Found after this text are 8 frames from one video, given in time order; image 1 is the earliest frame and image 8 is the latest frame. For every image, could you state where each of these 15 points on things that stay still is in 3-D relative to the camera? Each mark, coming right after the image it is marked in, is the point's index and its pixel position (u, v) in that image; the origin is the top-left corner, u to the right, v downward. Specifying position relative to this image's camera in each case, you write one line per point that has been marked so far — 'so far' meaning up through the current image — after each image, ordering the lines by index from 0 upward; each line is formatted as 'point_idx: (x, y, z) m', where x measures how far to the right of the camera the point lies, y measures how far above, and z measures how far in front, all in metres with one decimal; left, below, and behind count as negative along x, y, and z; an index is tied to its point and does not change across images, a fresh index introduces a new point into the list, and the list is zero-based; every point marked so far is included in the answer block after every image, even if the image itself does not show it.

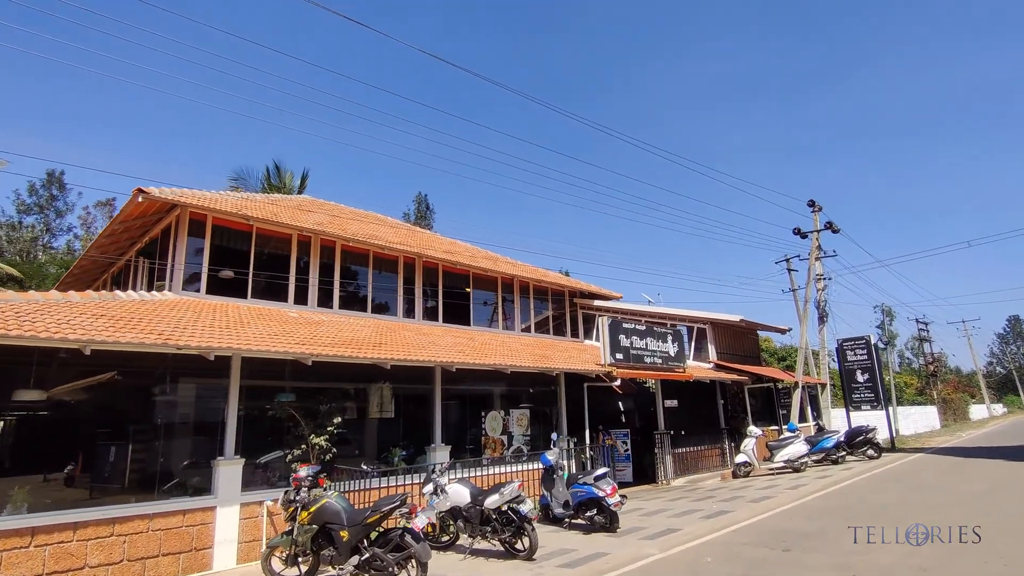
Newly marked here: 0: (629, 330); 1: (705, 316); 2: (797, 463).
0: (+2.4, -0.9, +12.4) m
1: (+5.7, -0.8, +17.4) m
2: (+6.4, -4.0, +13.4) m
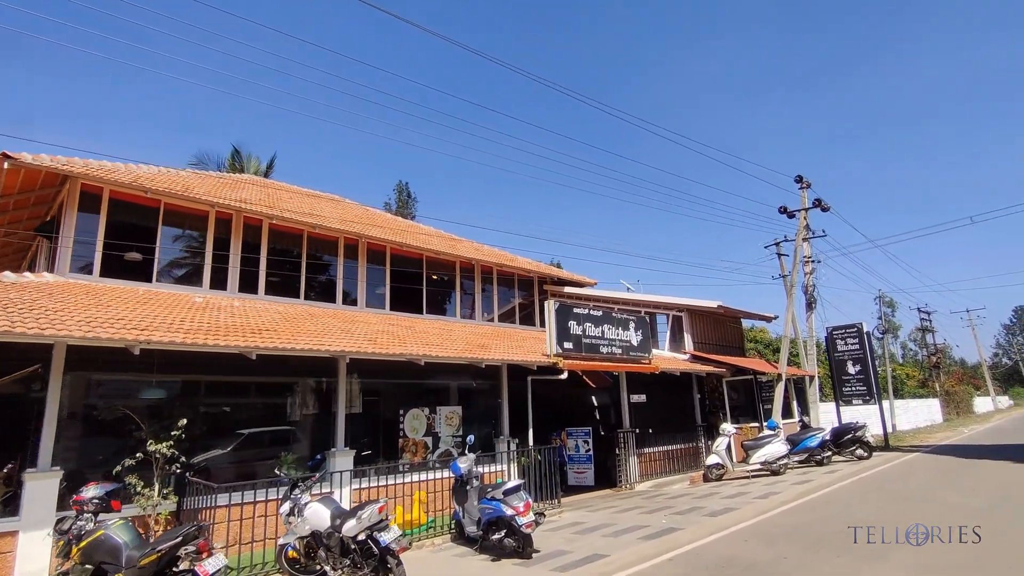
0: (+1.3, -0.5, +11.0) m
1: (+4.5, -0.4, +15.8) m
2: (+5.3, -3.6, +11.9) m
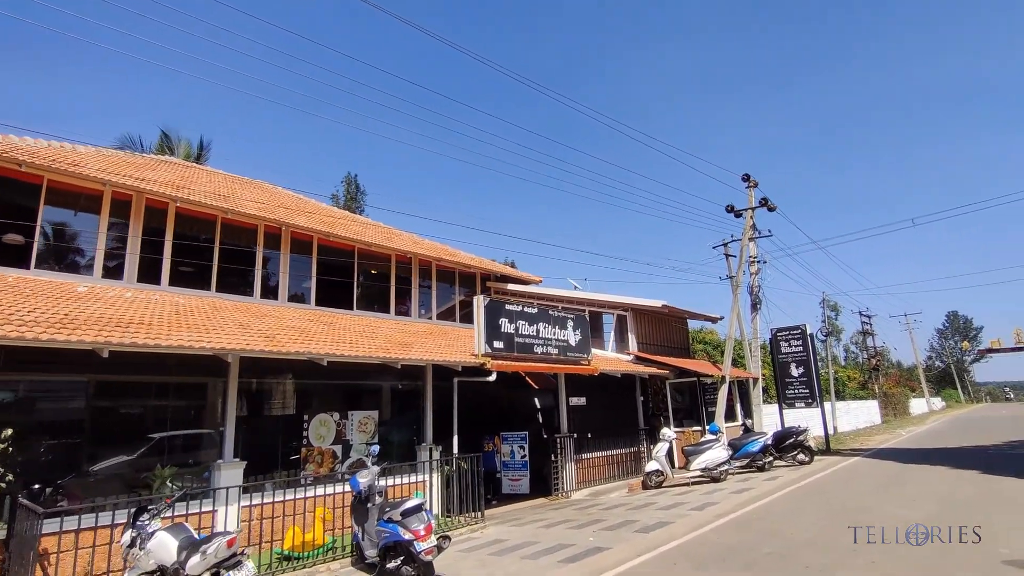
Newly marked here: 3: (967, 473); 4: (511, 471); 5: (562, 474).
0: (0.0, -0.4, +10.2) m
1: (+2.9, -0.3, +15.3) m
2: (+3.9, -3.5, +11.4) m
3: (+8.3, -3.4, +10.8) m
4: (0.0, -3.8, +12.3) m
5: (+1.0, -3.7, +11.7) m
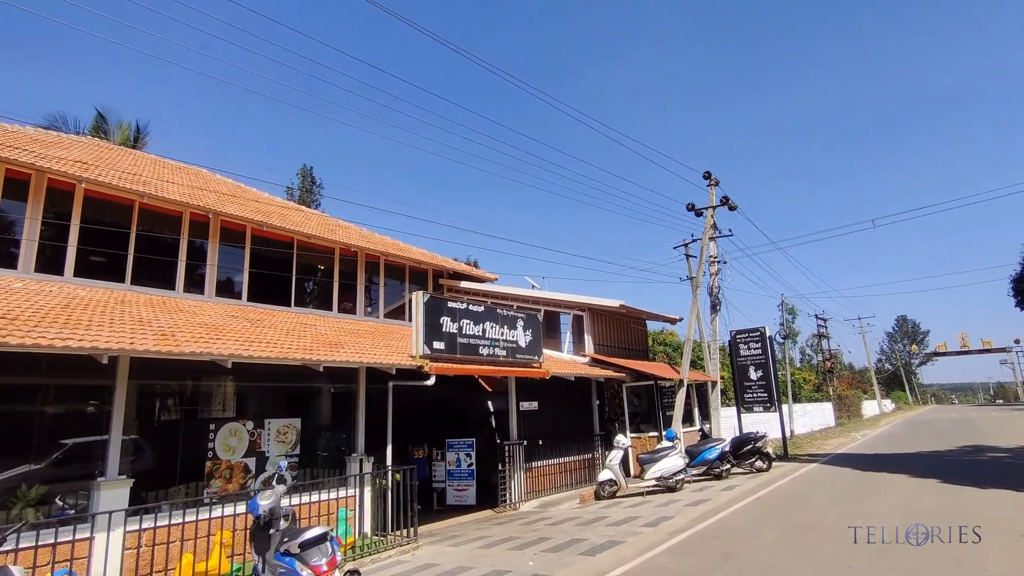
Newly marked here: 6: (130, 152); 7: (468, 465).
0: (-0.9, -0.4, +9.4) m
1: (+1.7, -0.3, +14.6) m
2: (+2.9, -3.5, +10.8) m
3: (+7.3, -3.5, +10.5) m
4: (-1.1, -3.7, +11.5) m
5: (0.0, -3.6, +11.0) m
6: (-9.0, +3.2, +13.9) m
7: (-0.8, -3.4, +11.5) m
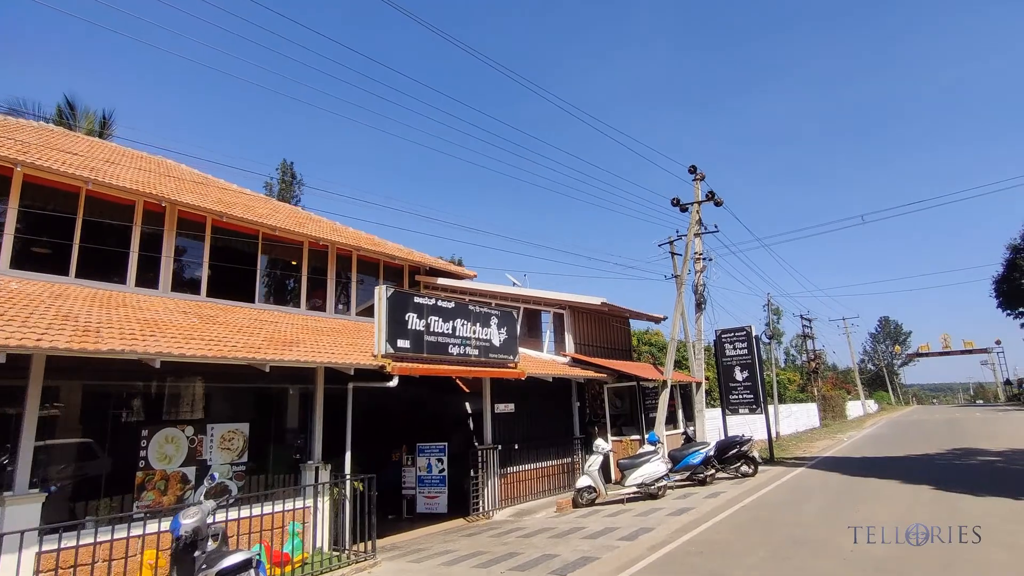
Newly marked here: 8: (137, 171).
0: (-1.3, -0.3, +8.7) m
1: (+1.2, -0.2, +14.1) m
2: (+2.4, -3.5, +10.3) m
3: (+6.9, -3.4, +10.0) m
4: (-1.6, -3.7, +10.9) m
5: (-0.5, -3.6, +10.4) m
6: (-9.5, +3.3, +13.1) m
7: (-1.3, -3.3, +10.8) m
8: (-7.7, +2.4, +12.1) m
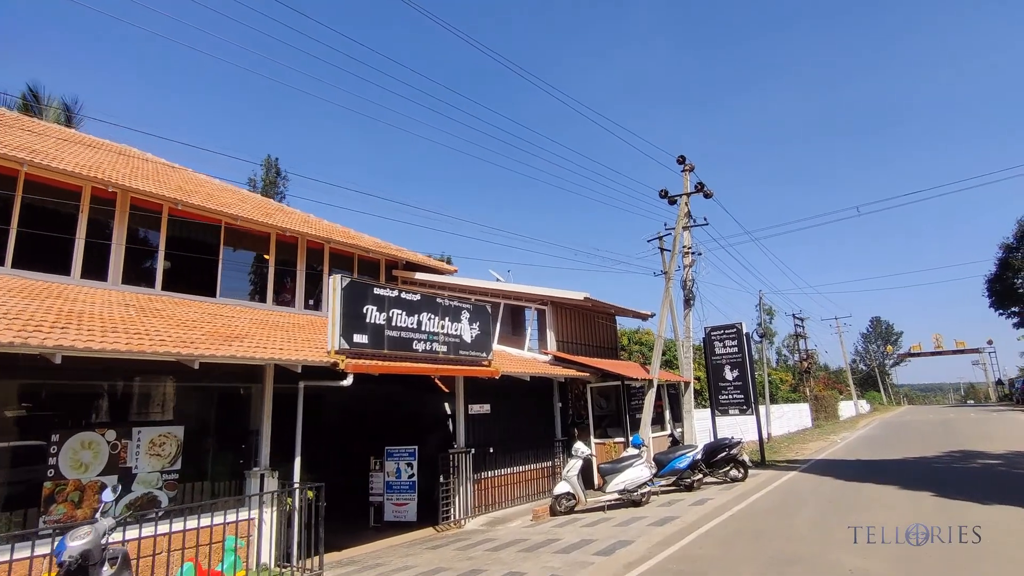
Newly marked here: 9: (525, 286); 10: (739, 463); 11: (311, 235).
0: (-1.7, -0.1, +8.0) m
1: (+0.7, -0.1, +13.4) m
2: (+2.0, -3.3, +9.6) m
3: (+6.4, -3.3, +9.4) m
4: (-2.0, -3.5, +10.2) m
5: (-0.9, -3.4, +9.7) m
6: (-9.9, +3.5, +12.3) m
7: (-1.8, -3.2, +10.1) m
8: (-8.1, +2.5, +11.3) m
9: (+0.3, +0.1, +13.3) m
10: (+4.3, -3.3, +11.2) m
11: (-4.7, +1.2, +13.8) m
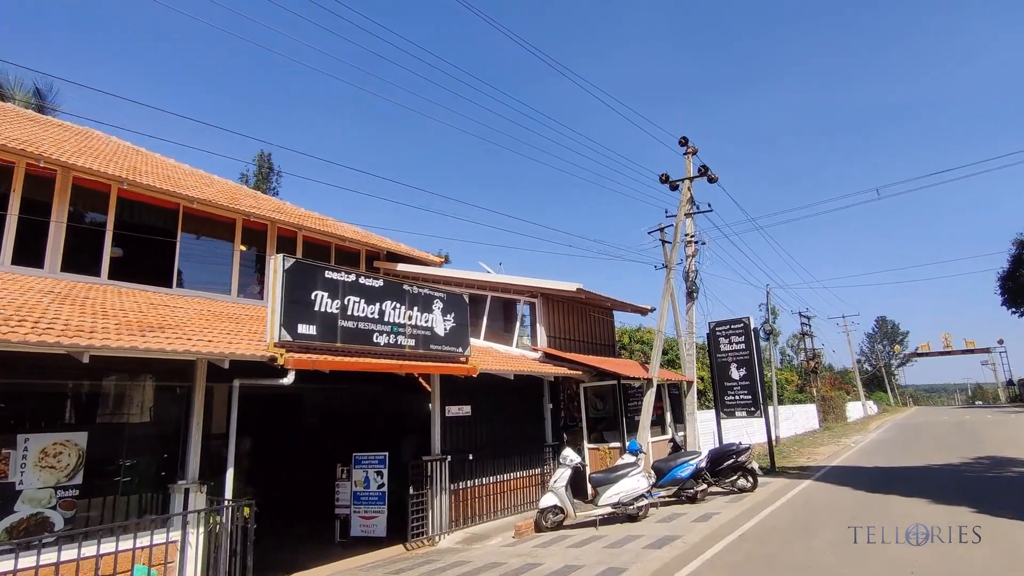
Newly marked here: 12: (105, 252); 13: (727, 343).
0: (-2.0, 0.0, +6.9) m
1: (+0.5, +0.1, +12.3) m
2: (+1.7, -3.1, +8.5) m
3: (+6.1, -3.1, +8.3) m
4: (-2.3, -3.3, +9.1) m
5: (-1.2, -3.2, +8.6) m
6: (-10.2, +3.7, +11.3) m
7: (-2.1, -3.0, +9.0) m
8: (-8.4, +2.7, +10.3) m
9: (0.0, +0.2, +12.3) m
10: (+4.1, -3.1, +10.1) m
11: (-4.9, +1.4, +12.7) m
12: (-7.0, +0.6, +10.2) m
13: (+5.0, -1.3, +13.9) m
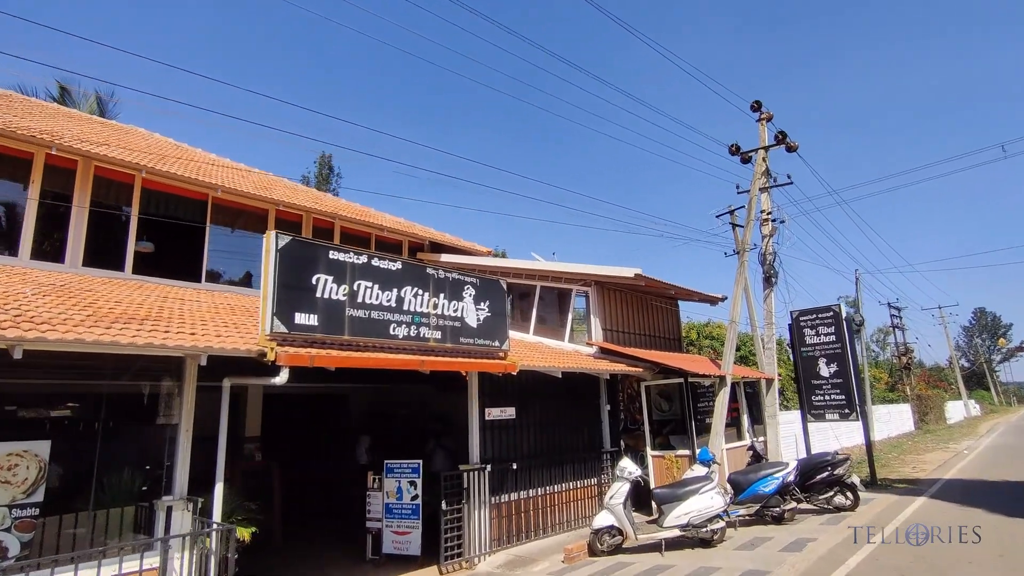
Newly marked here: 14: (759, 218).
0: (-1.6, +0.2, +5.9) m
1: (+1.4, +0.3, +11.0) m
2: (+2.3, -2.9, +7.1) m
3: (+6.7, -2.8, +6.4) m
4: (-1.6, -3.2, +8.1) m
5: (-0.6, -3.0, +7.5) m
6: (-9.4, +3.7, +11.1) m
7: (-1.4, -2.8, +8.0) m
8: (-7.7, +2.8, +9.9) m
9: (+0.9, +0.5, +11.0) m
10: (+4.8, -2.8, +8.4) m
11: (-4.0, +1.6, +12.0) m
12: (-6.3, +0.7, +9.7) m
13: (+6.2, -0.9, +12.1) m
14: (+5.1, +1.5, +12.2) m
